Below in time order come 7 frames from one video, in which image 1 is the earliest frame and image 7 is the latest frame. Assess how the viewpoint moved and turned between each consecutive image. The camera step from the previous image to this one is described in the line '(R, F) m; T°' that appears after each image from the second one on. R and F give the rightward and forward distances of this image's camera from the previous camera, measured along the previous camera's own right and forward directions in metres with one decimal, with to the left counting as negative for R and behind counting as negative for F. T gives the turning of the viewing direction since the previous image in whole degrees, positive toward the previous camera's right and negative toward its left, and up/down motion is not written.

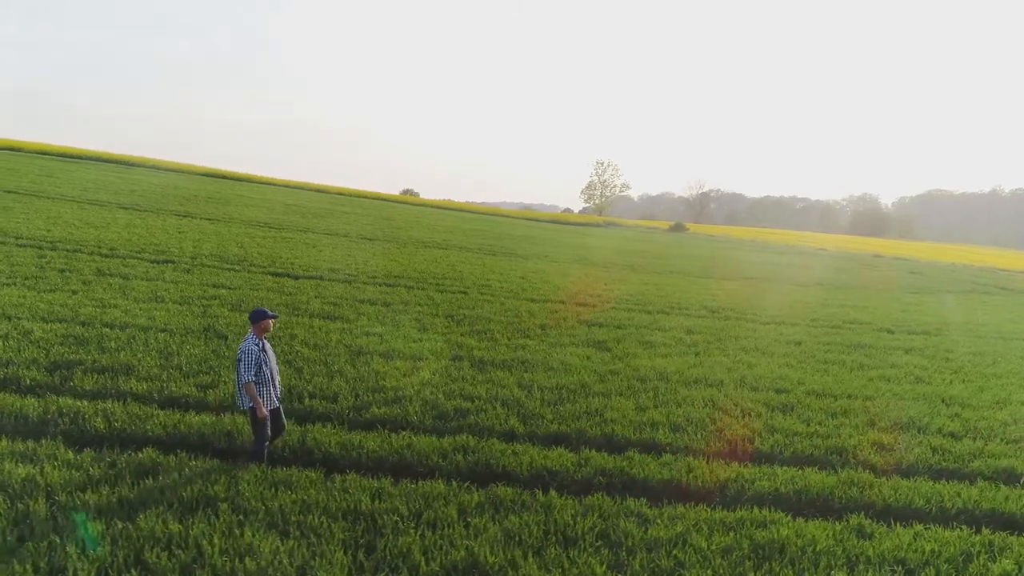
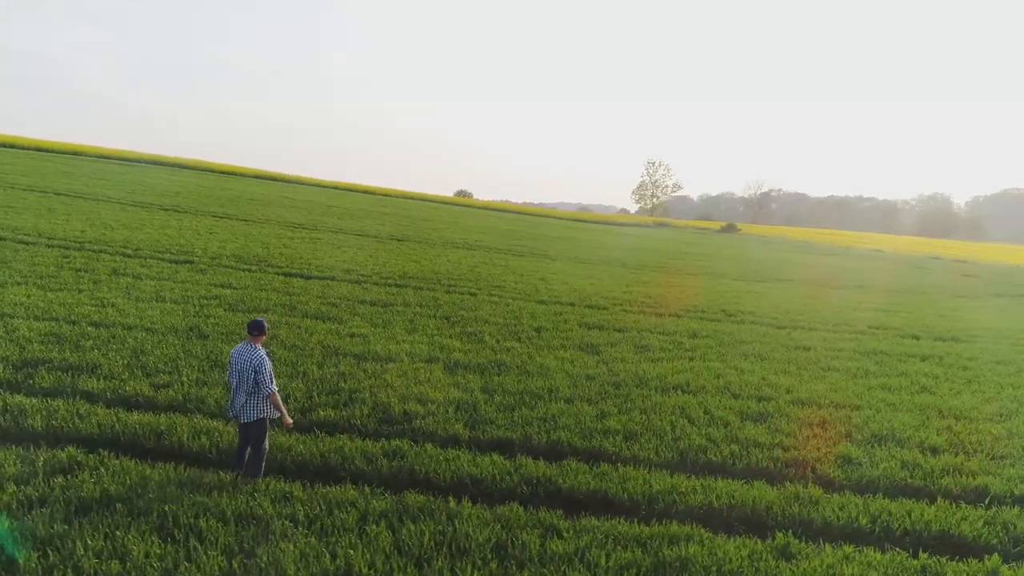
(+1.1, +0.2) m; -4°
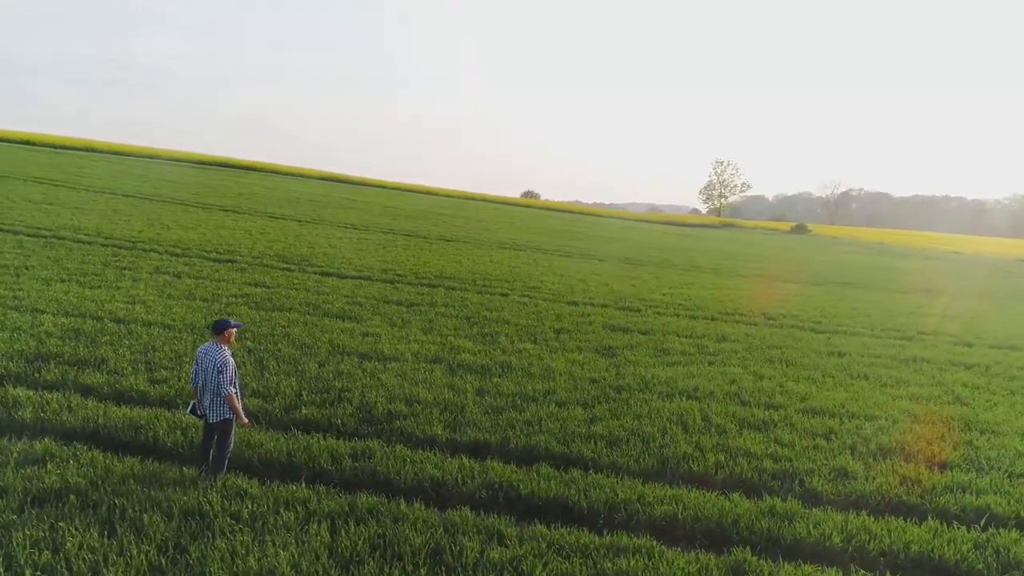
(+0.9, +0.2) m; -5°
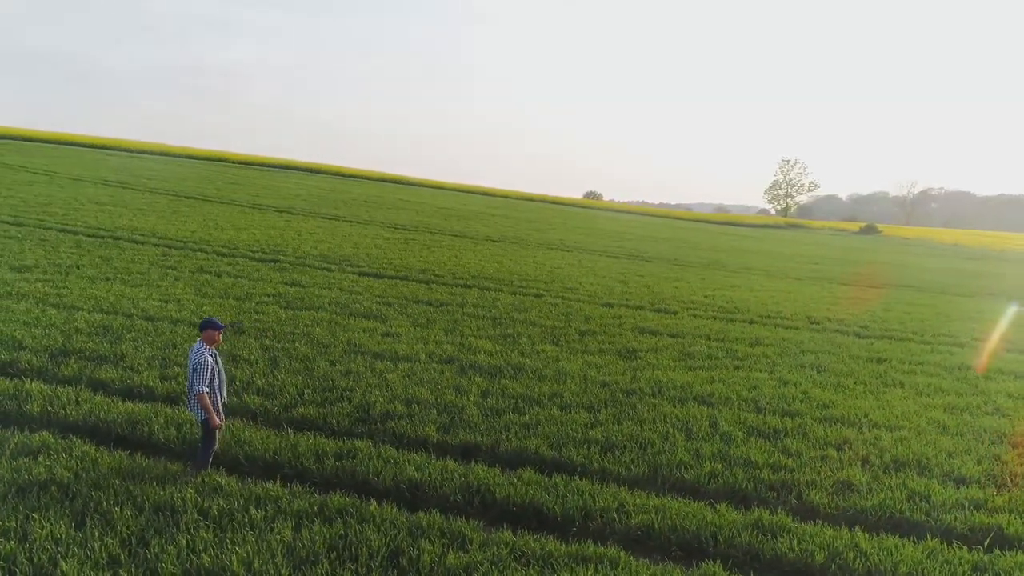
(+0.7, +0.1) m; -5°
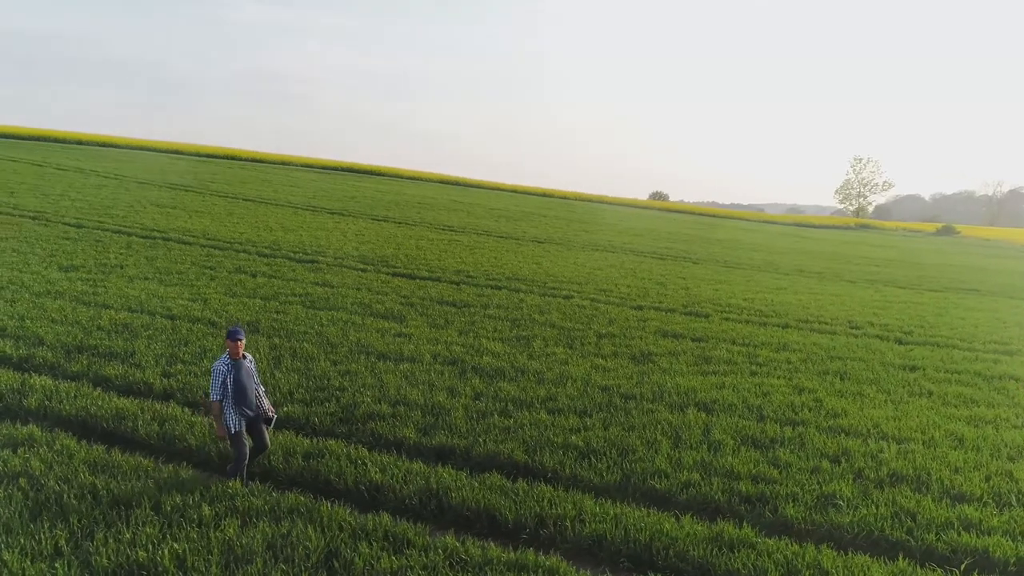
(+0.9, +0.1) m; -5°
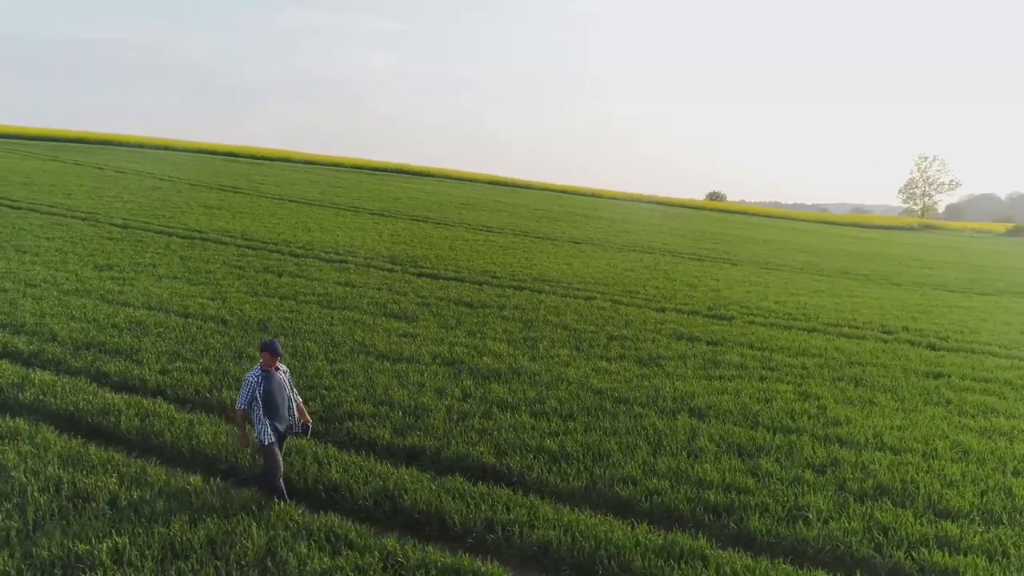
(+0.8, +0.1) m; -4°
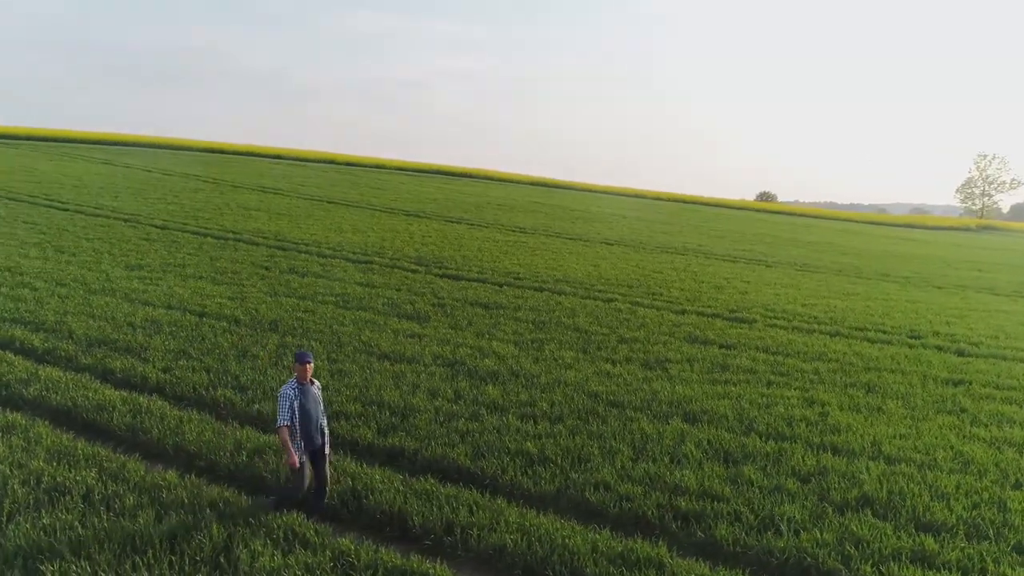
(+0.6, 0.0) m; -4°
